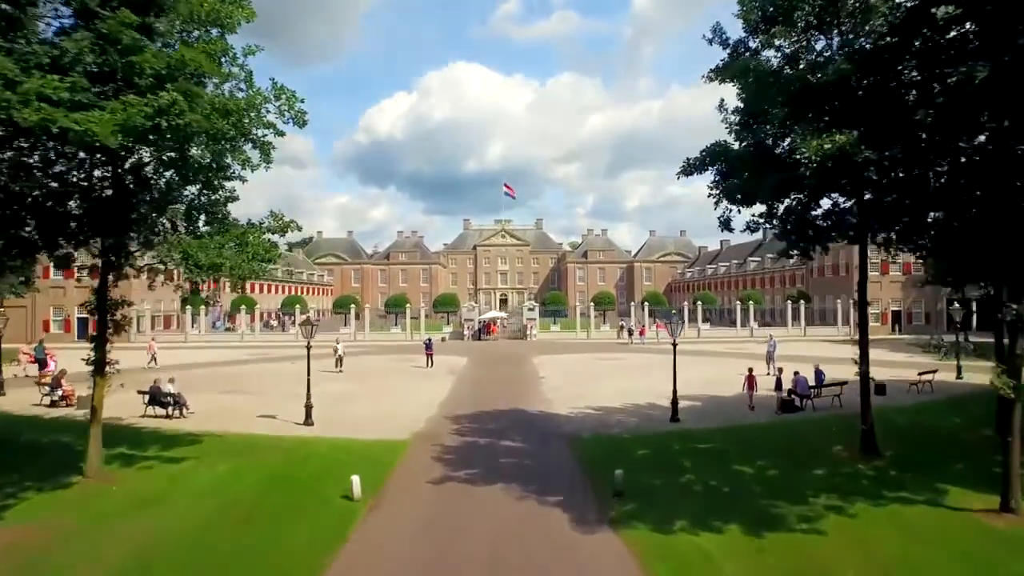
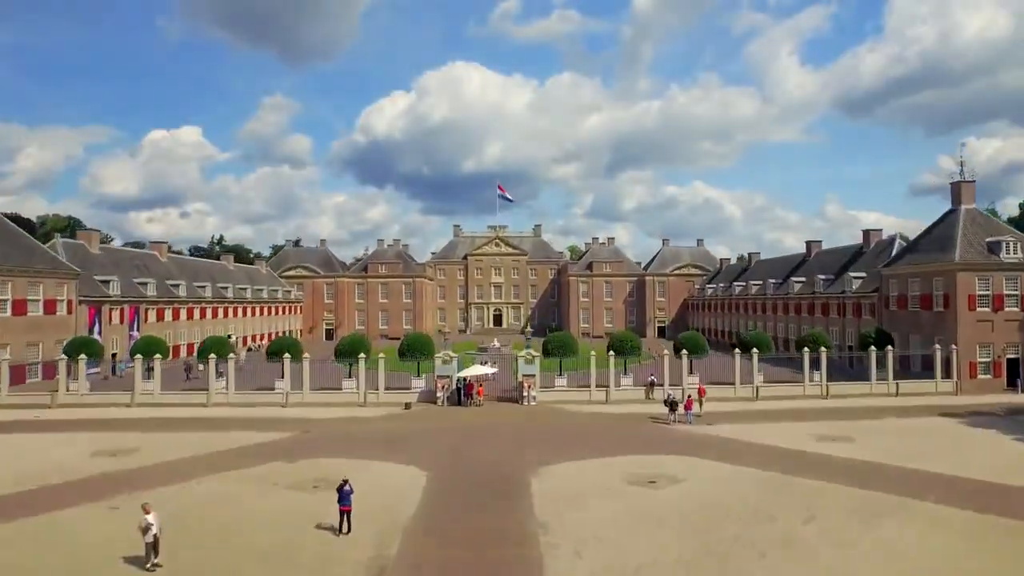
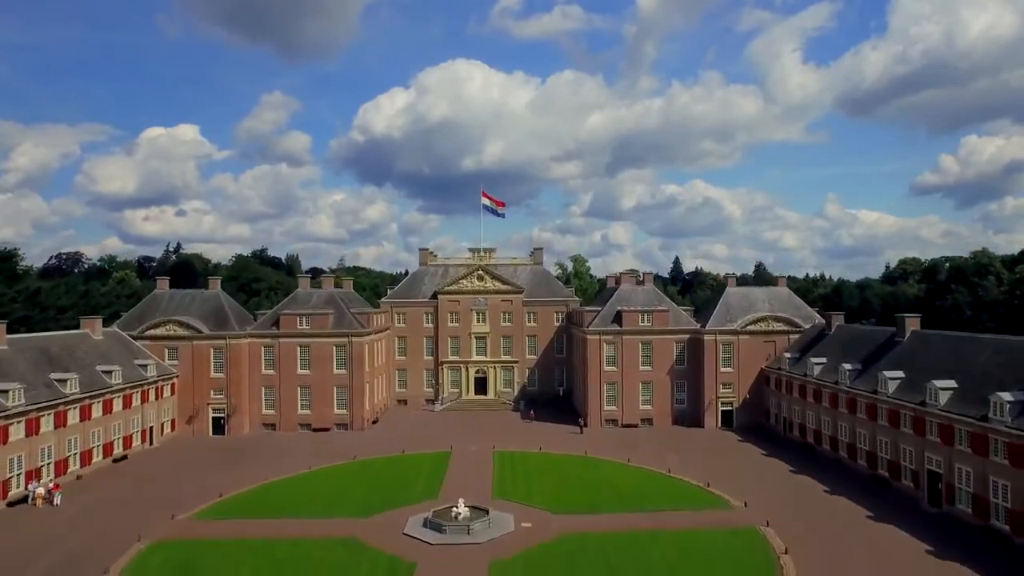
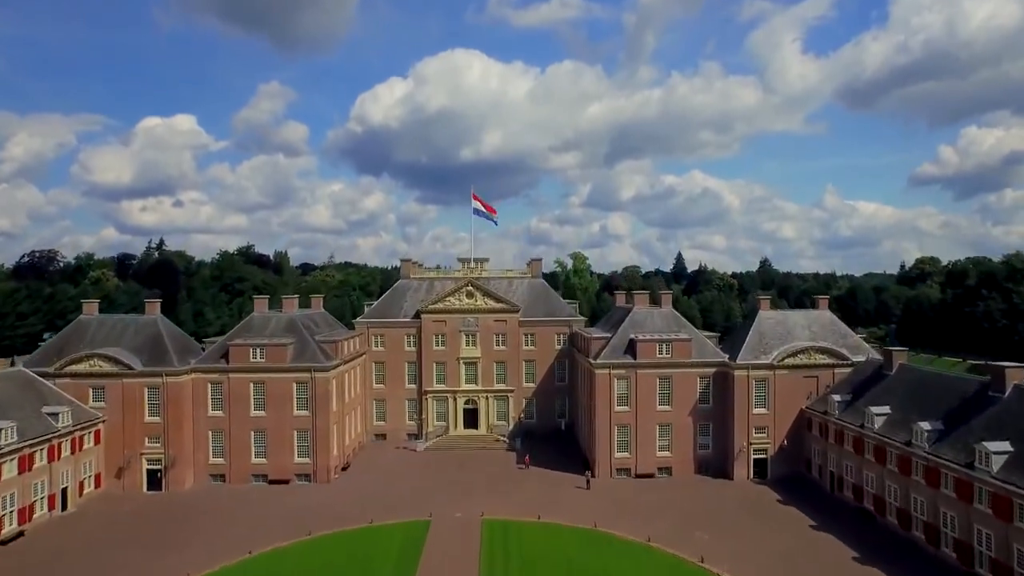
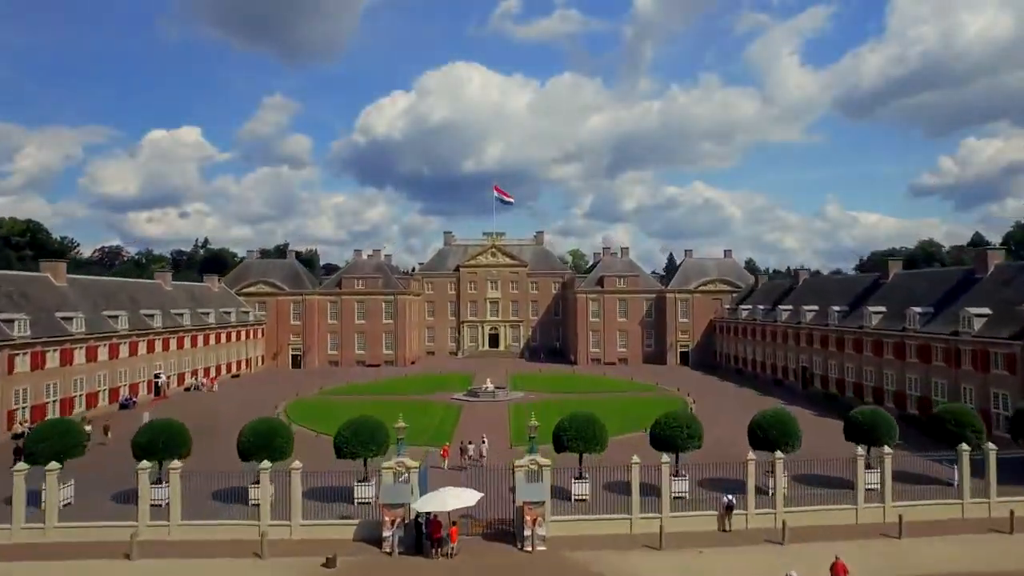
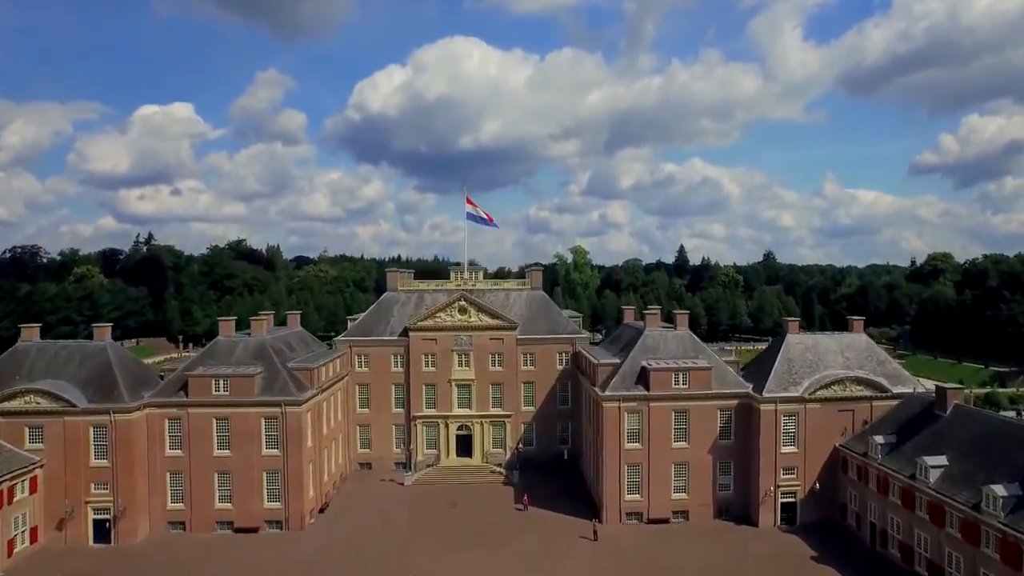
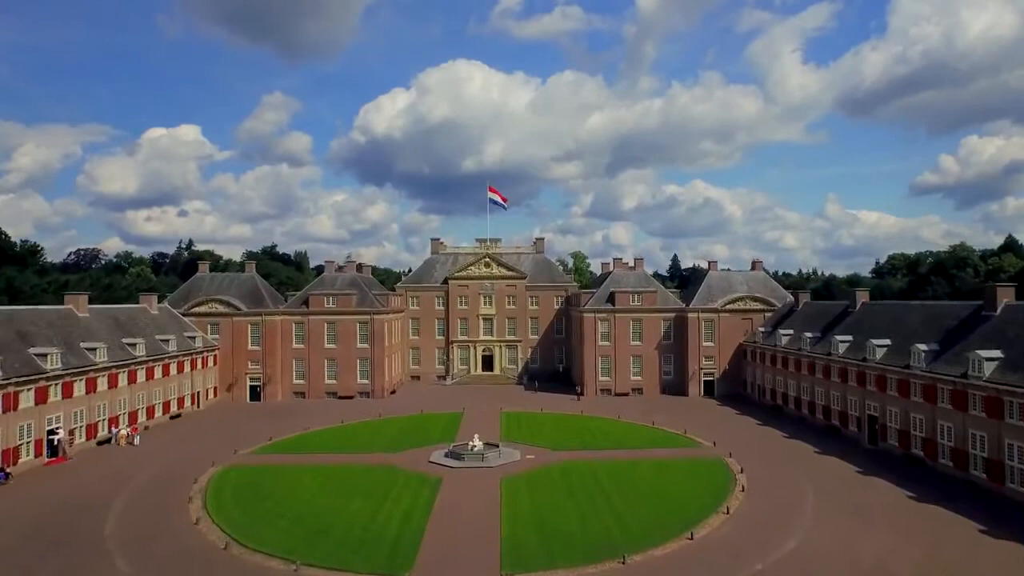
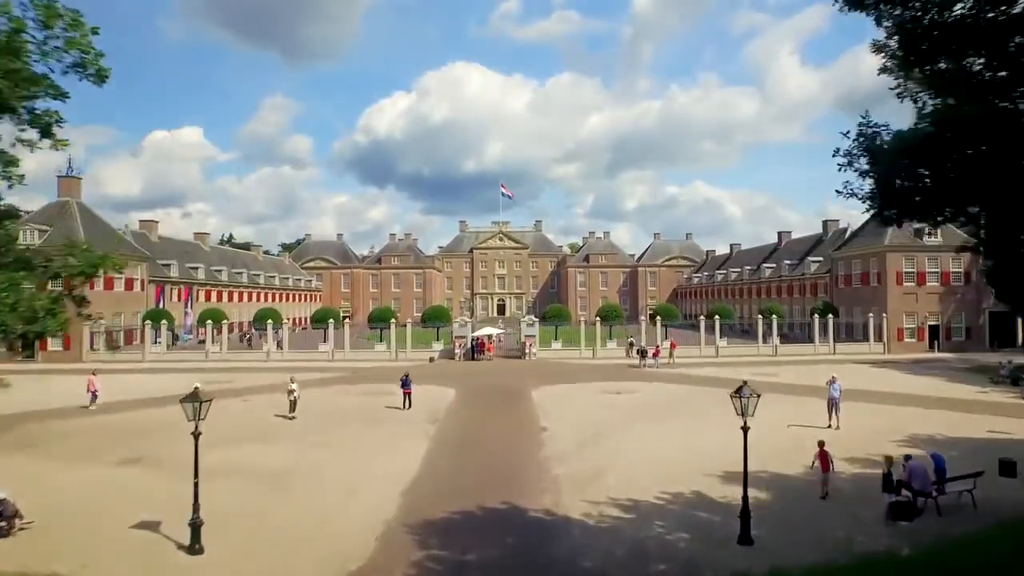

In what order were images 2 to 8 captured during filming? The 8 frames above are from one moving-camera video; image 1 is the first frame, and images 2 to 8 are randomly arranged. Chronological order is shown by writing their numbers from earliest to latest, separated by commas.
8, 2, 5, 7, 3, 4, 6
